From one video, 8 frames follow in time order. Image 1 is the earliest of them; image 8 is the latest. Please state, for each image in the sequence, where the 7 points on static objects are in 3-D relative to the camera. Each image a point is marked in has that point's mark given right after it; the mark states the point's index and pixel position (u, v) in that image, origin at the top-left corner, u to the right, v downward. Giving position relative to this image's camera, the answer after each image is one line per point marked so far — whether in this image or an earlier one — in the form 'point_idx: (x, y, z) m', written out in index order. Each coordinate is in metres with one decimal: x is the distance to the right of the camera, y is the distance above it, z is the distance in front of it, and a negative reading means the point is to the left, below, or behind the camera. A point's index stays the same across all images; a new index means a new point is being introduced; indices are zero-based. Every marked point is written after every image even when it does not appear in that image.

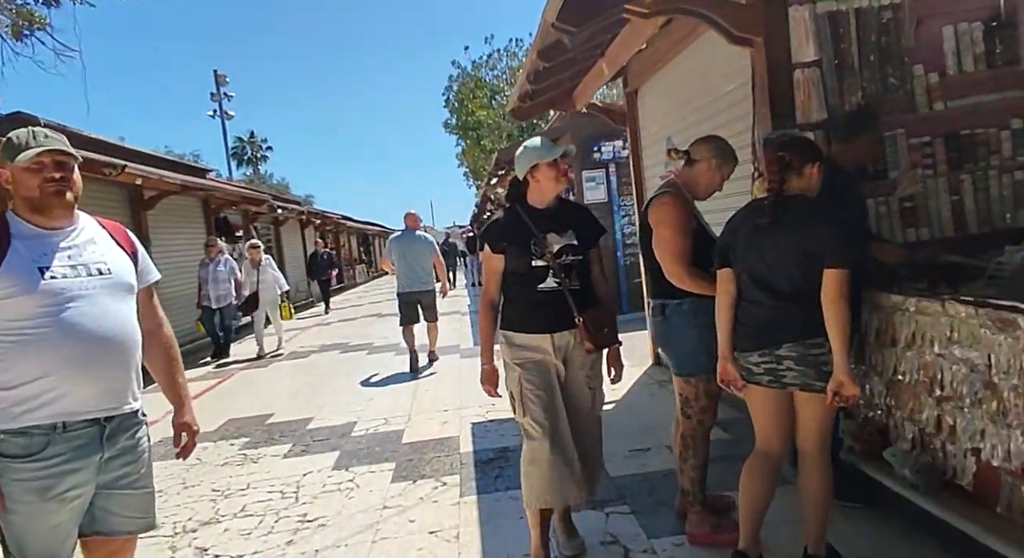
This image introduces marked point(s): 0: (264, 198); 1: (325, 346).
0: (-4.9, +1.6, +13.7) m
1: (-2.8, -1.0, +10.3) m
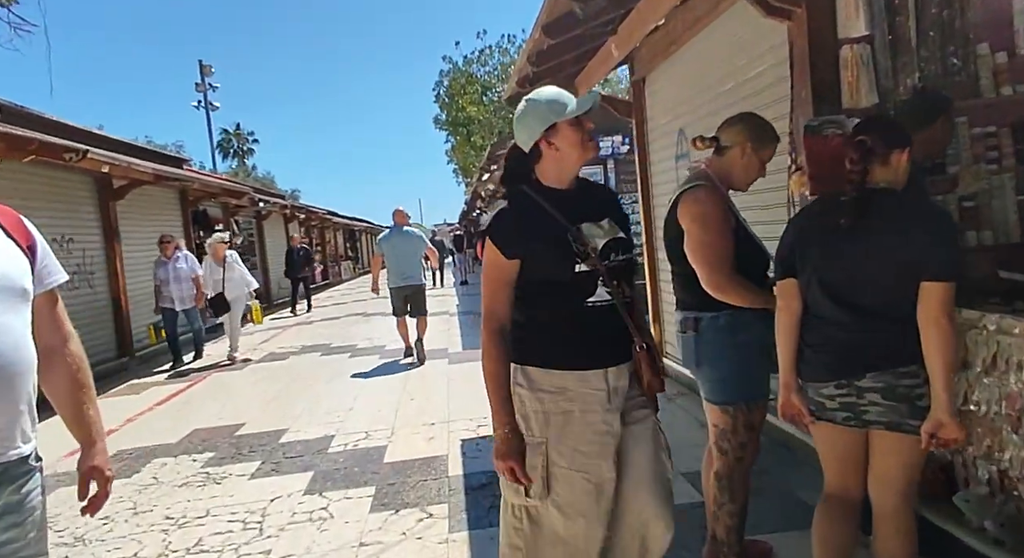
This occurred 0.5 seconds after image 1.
0: (-5.0, +1.7, +13.1) m
1: (-2.9, -1.0, +9.8) m
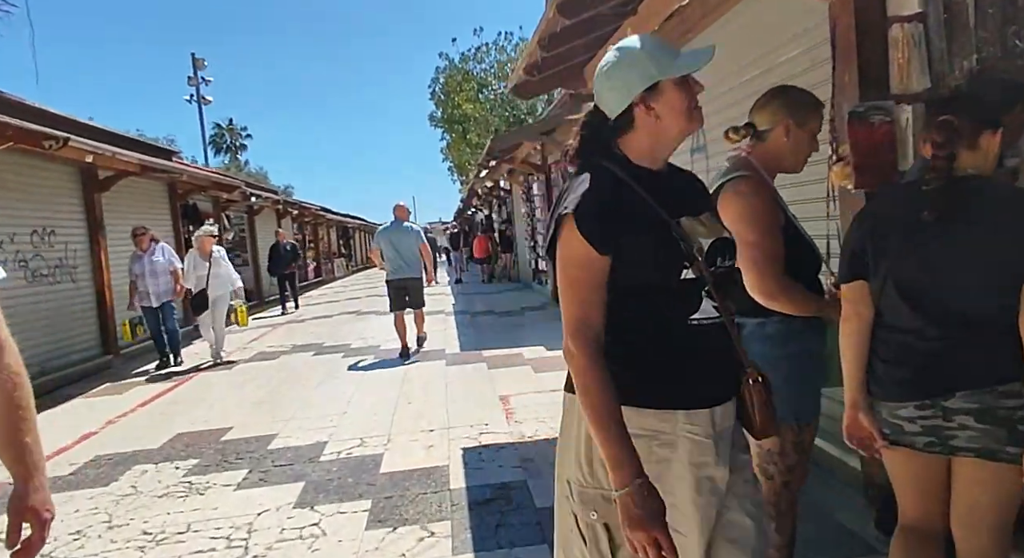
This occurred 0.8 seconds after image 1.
0: (-5.1, +1.7, +12.8) m
1: (-2.9, -0.9, +9.5) m
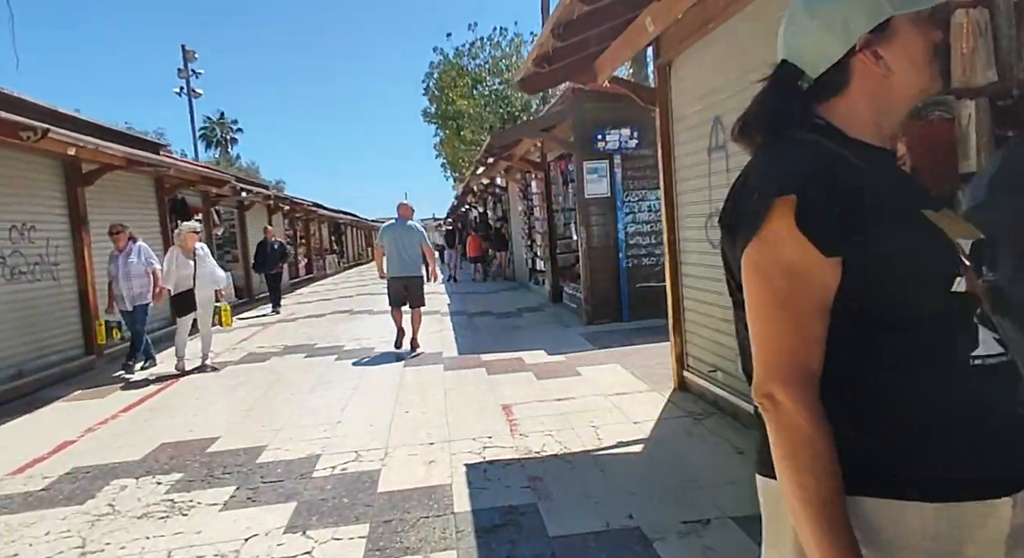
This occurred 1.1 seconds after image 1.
0: (-5.1, +1.8, +12.5) m
1: (-2.9, -0.9, +9.2) m
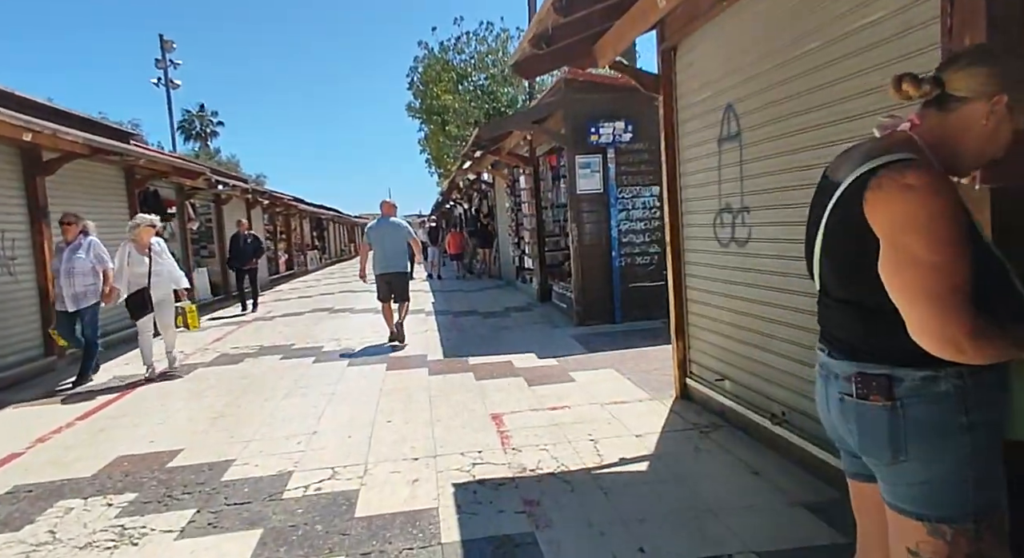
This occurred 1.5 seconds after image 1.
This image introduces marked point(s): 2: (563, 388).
0: (-5.3, +1.9, +11.9) m
1: (-3.1, -0.9, +8.7) m
2: (+0.4, -0.9, +5.7) m
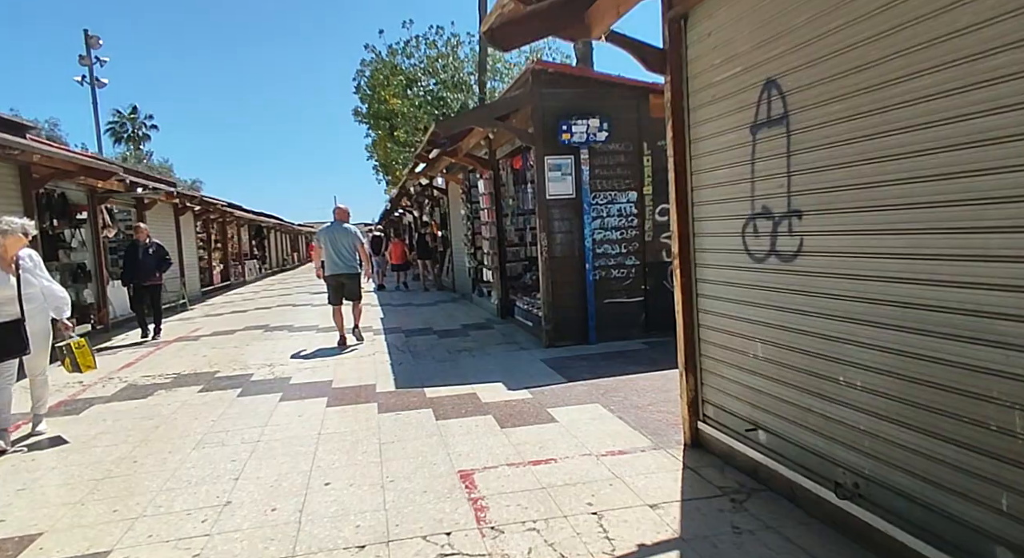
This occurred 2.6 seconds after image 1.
0: (-6.0, +1.6, +10.5) m
1: (-3.5, -1.0, +7.4) m
2: (+0.2, -1.0, +4.7) m
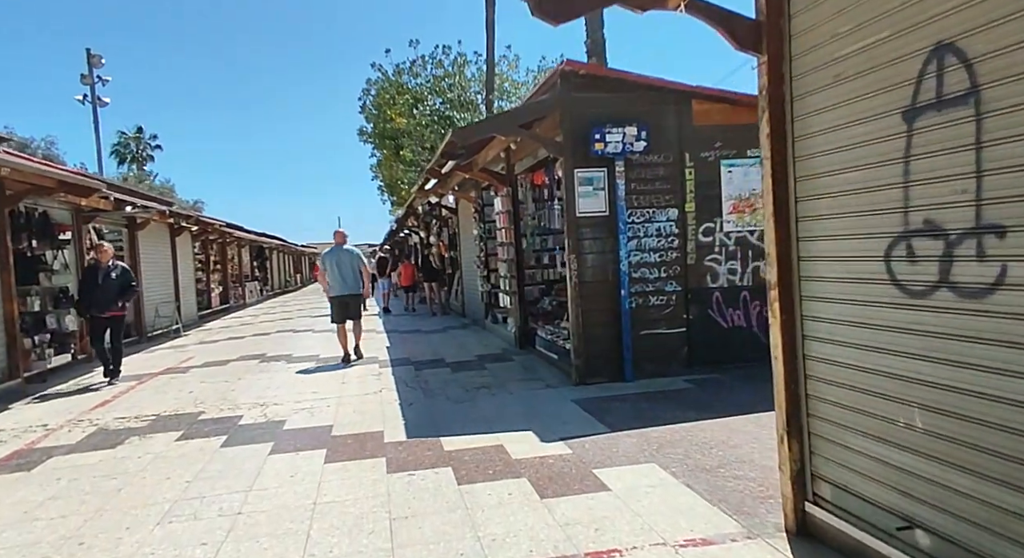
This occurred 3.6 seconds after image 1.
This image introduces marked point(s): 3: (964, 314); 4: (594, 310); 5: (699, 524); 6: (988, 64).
0: (-5.7, +1.3, +9.7) m
1: (-3.3, -1.3, +6.5) m
2: (+0.4, -1.2, +3.8) m
3: (+1.5, -0.1, +2.3) m
4: (+0.8, -0.3, +7.0) m
5: (+0.9, -1.2, +3.4) m
6: (+1.5, +0.7, +2.2) m
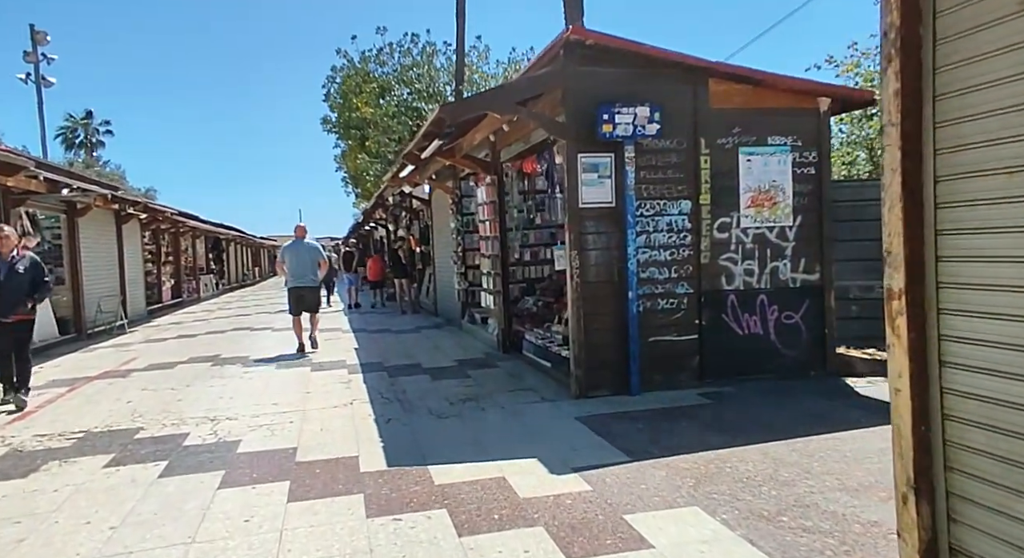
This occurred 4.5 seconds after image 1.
0: (-5.9, +1.4, +8.5) m
1: (-3.3, -1.2, +5.5) m
2: (+0.5, -1.2, +2.9) m
3: (+1.7, -0.1, +1.5) m
4: (+0.8, -0.3, +6.2) m
5: (+1.0, -1.2, +2.6) m
6: (+1.7, +0.7, +1.4) m
